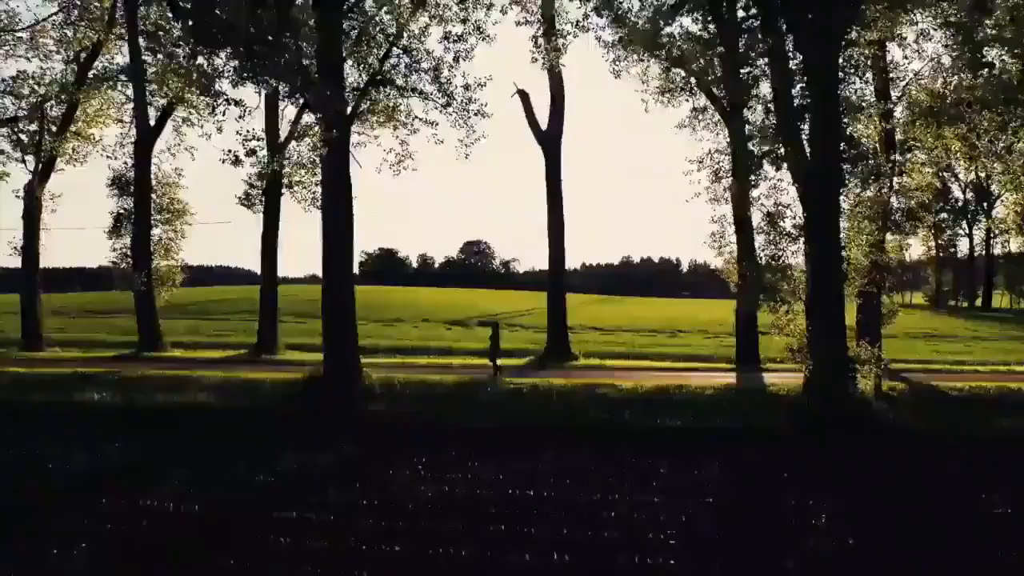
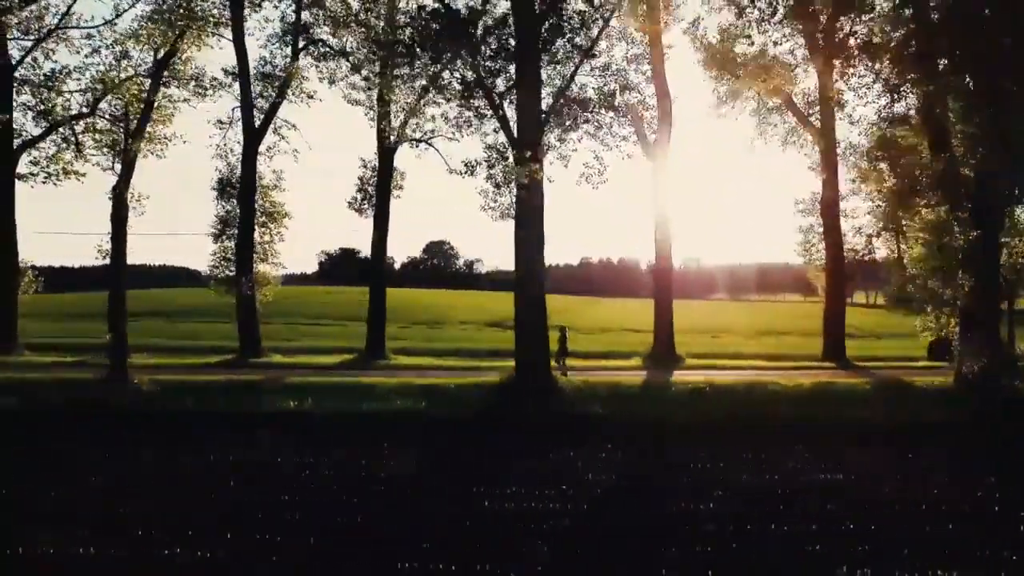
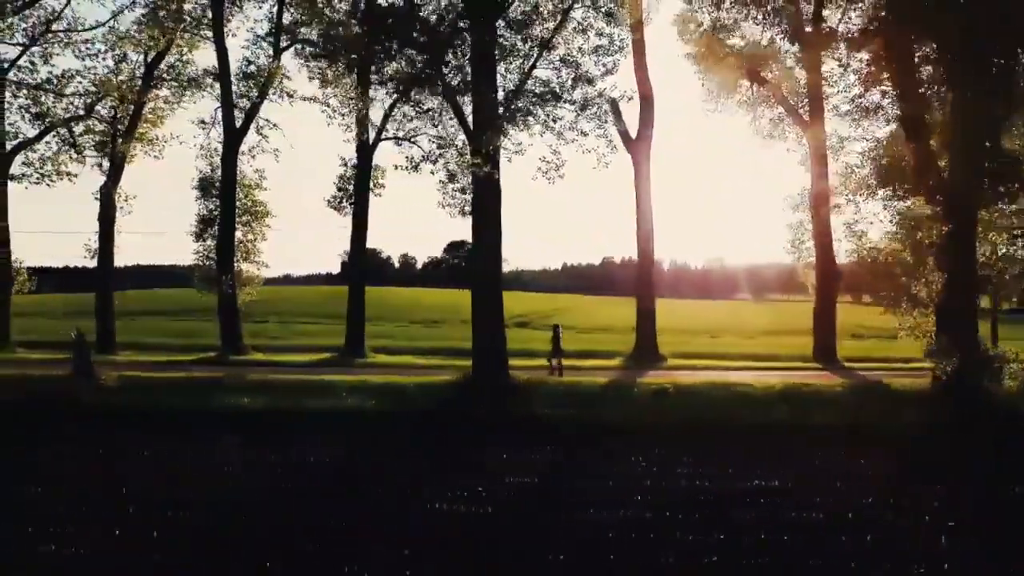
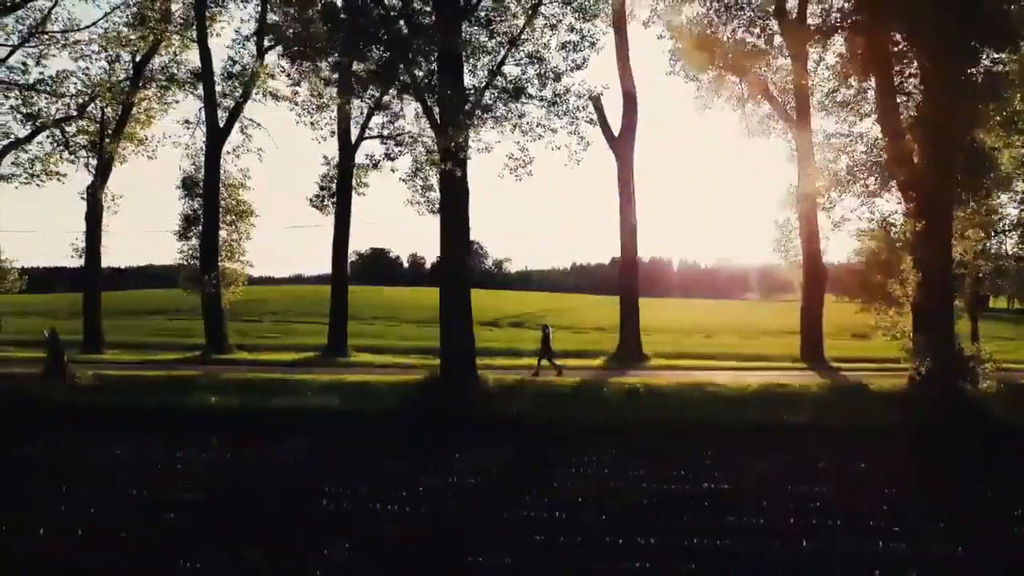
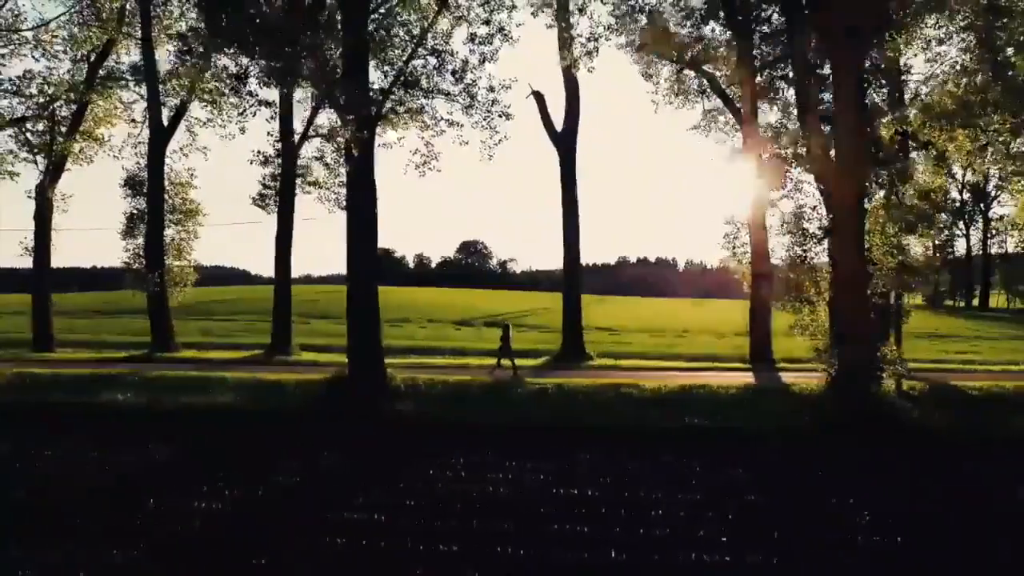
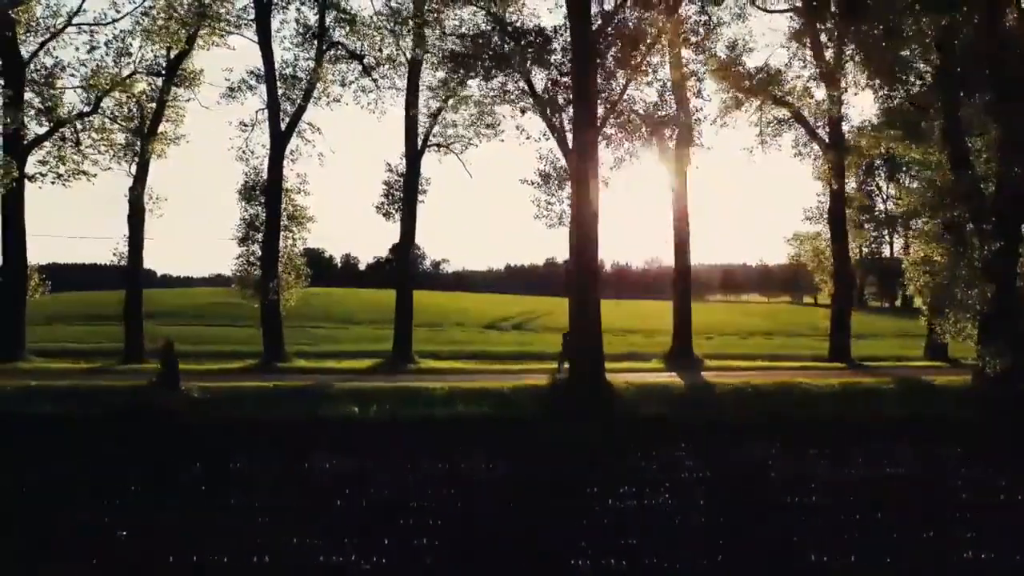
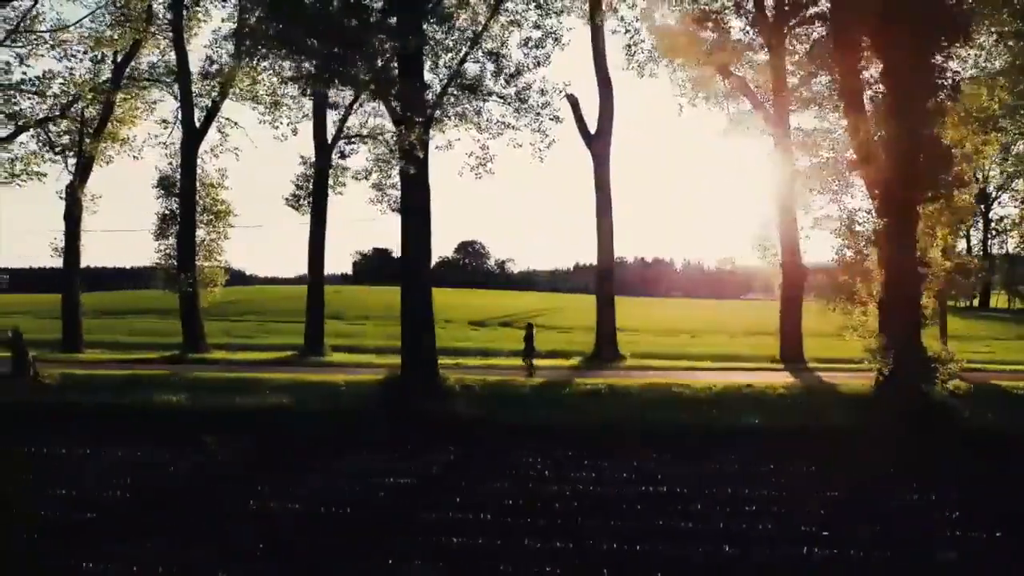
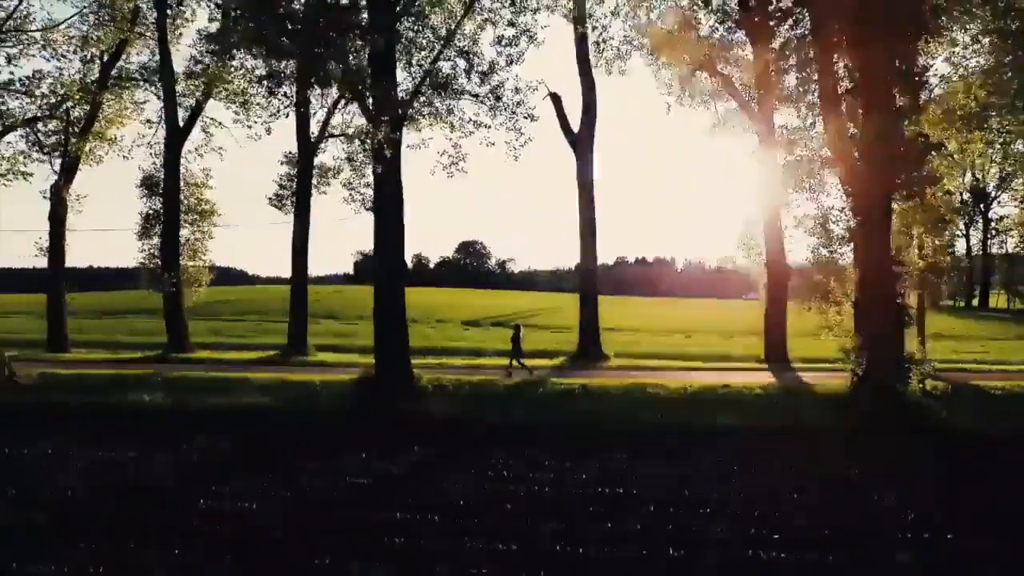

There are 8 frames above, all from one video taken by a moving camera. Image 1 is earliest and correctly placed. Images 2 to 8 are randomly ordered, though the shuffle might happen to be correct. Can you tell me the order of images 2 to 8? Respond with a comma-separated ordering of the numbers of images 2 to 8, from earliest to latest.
5, 8, 7, 4, 3, 2, 6
